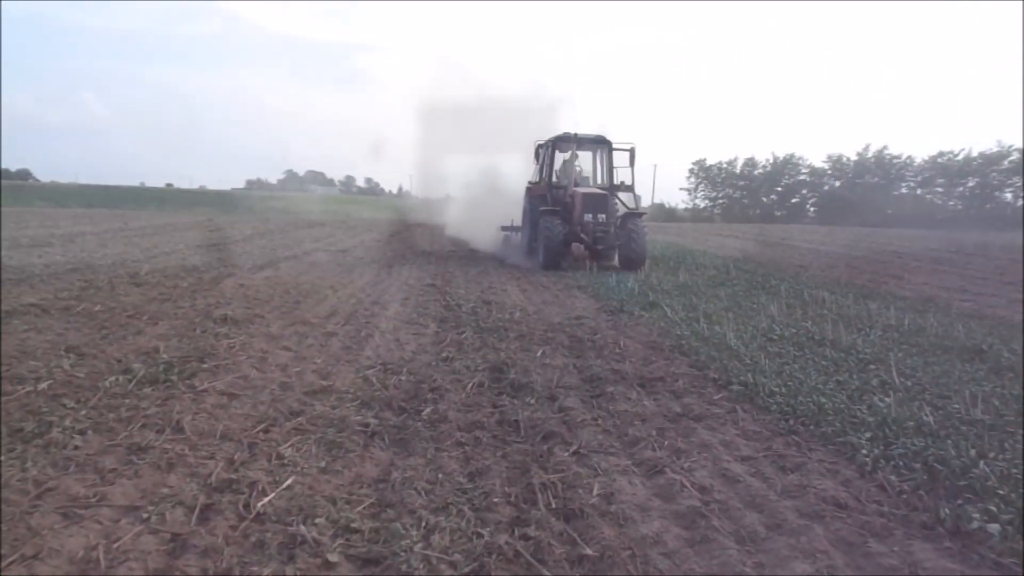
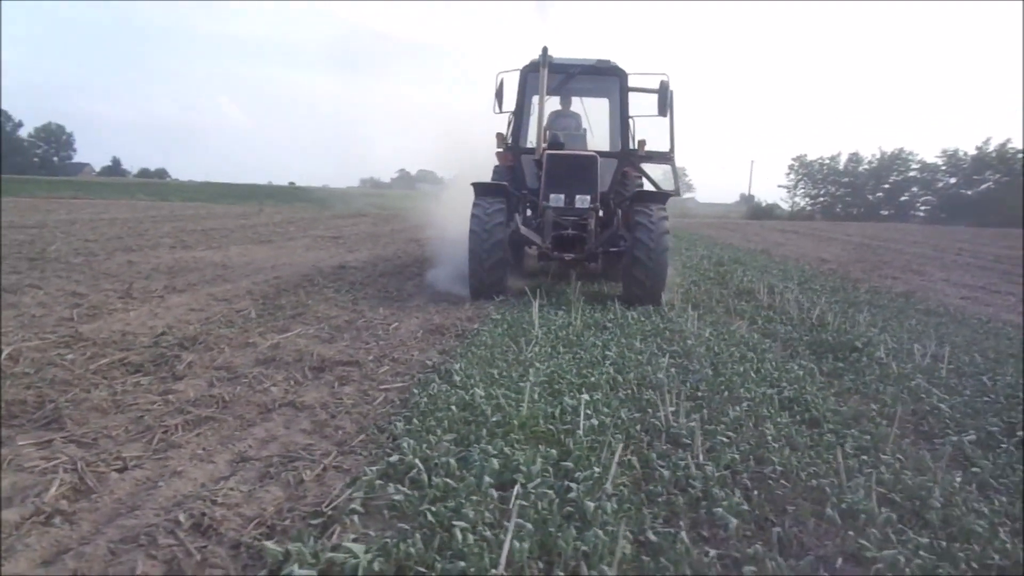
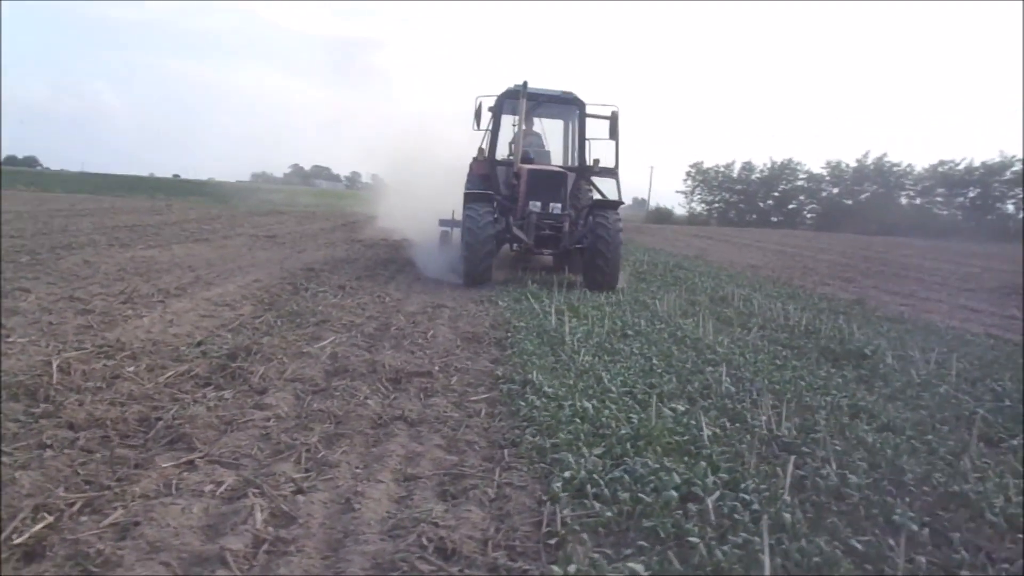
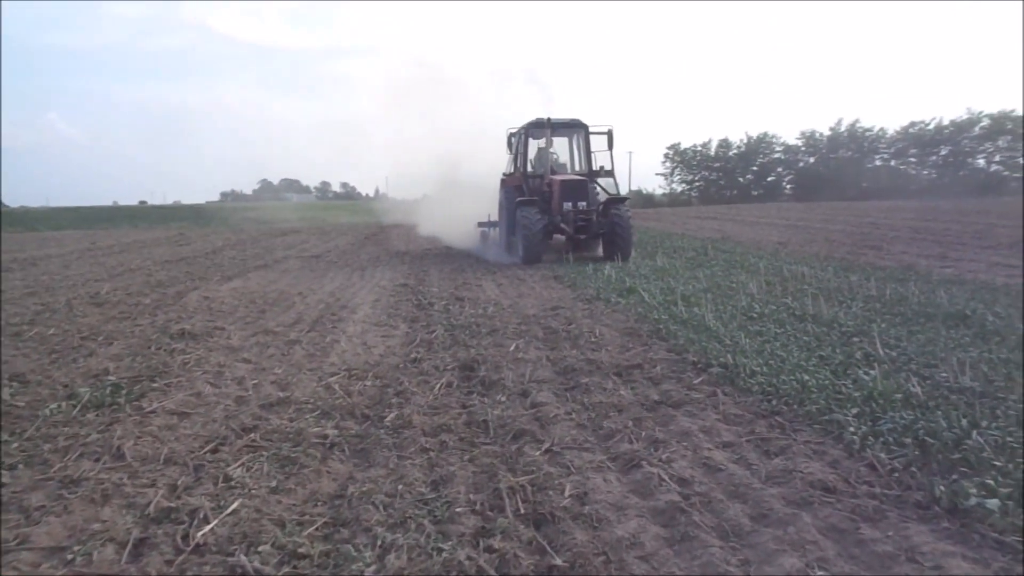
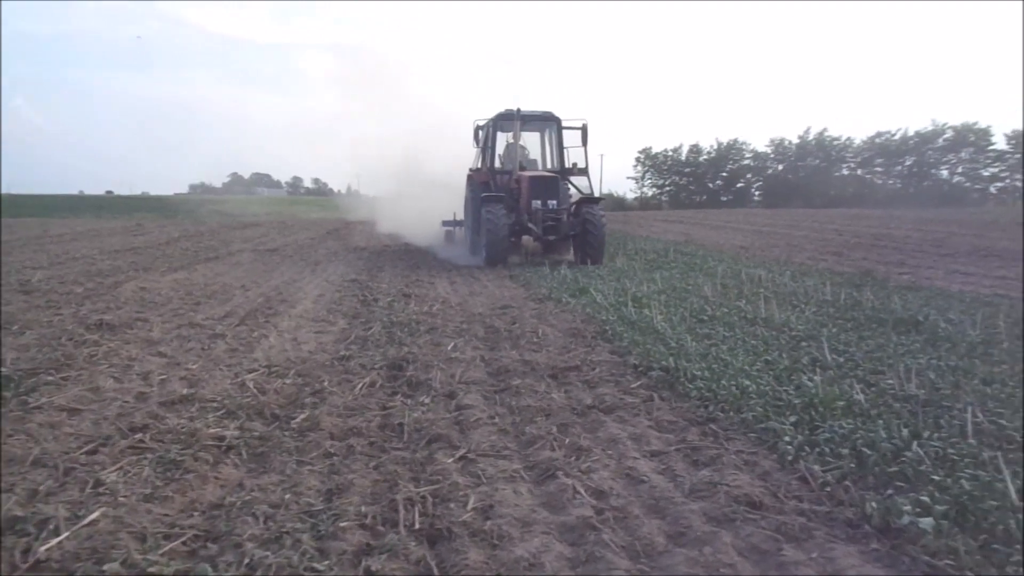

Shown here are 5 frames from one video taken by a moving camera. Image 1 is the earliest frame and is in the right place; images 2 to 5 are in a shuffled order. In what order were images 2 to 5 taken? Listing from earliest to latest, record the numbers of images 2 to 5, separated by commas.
4, 5, 3, 2
